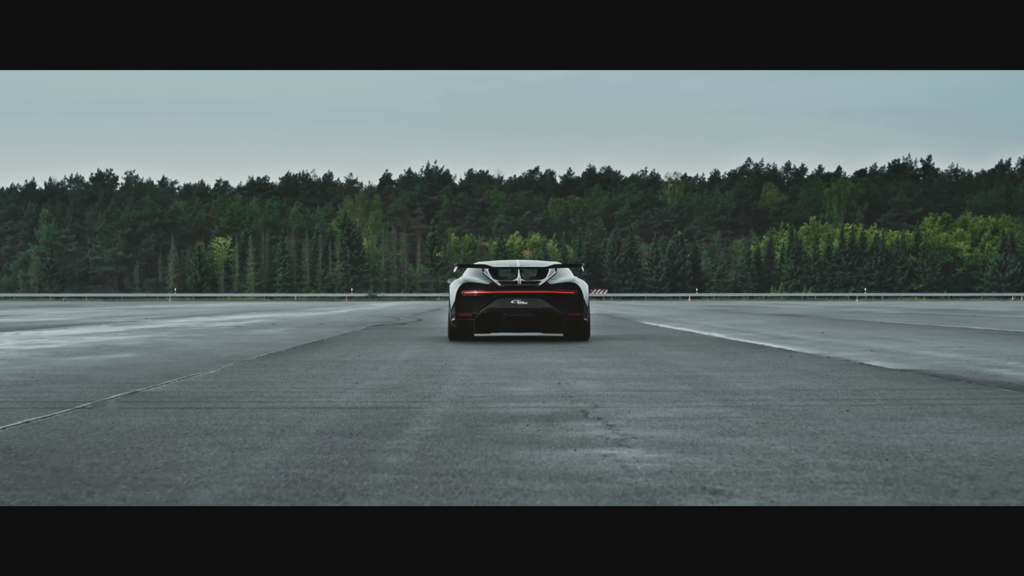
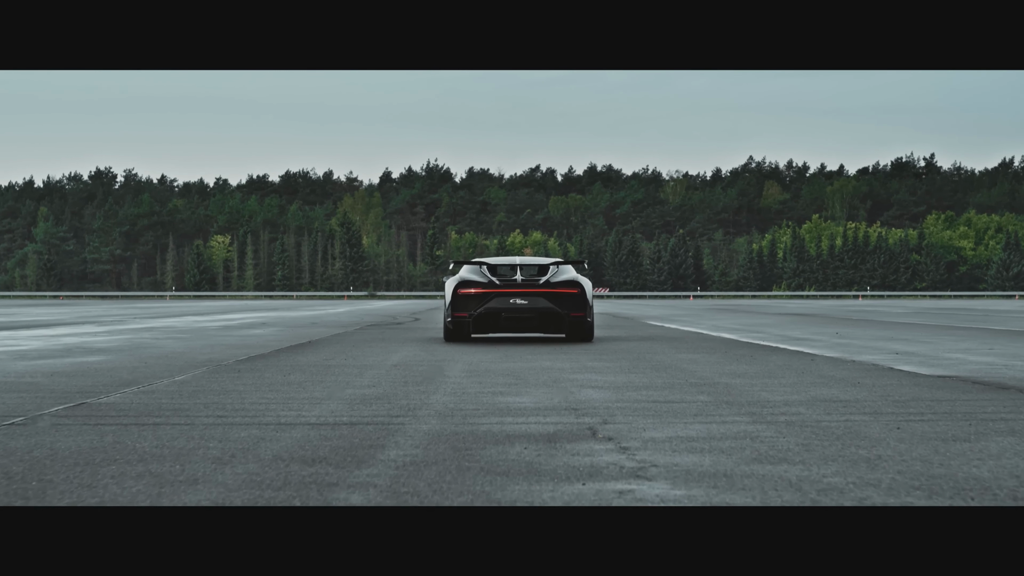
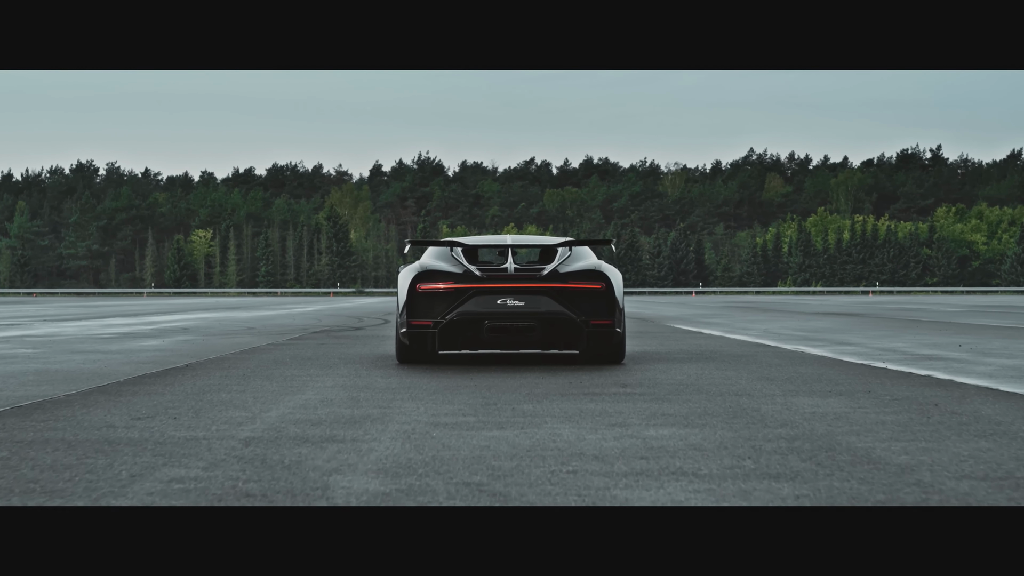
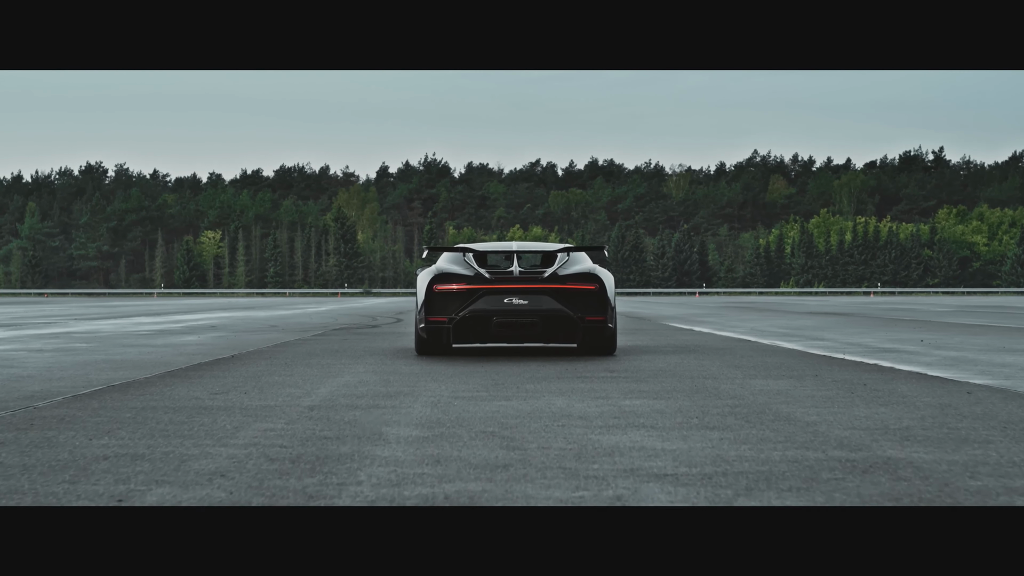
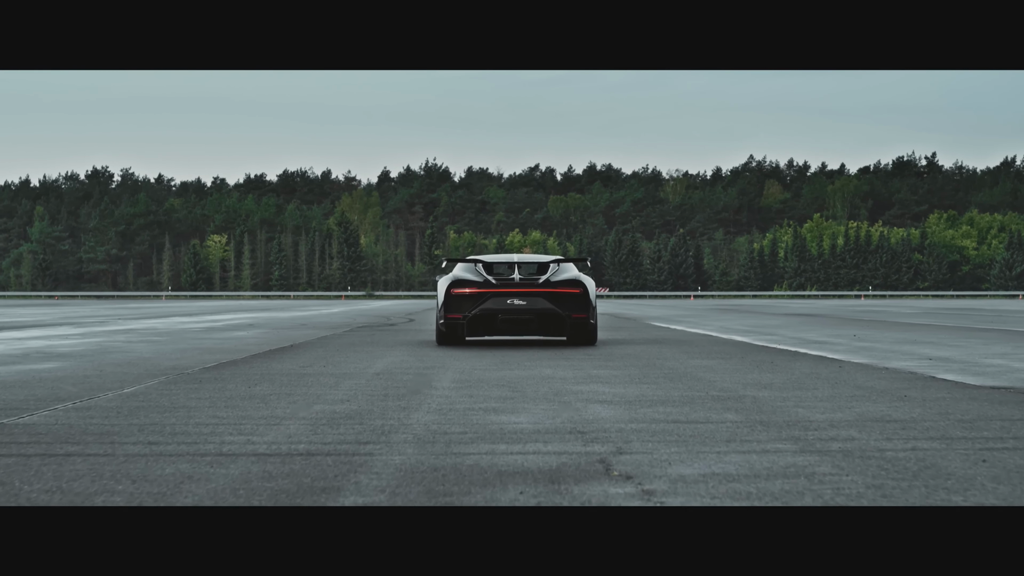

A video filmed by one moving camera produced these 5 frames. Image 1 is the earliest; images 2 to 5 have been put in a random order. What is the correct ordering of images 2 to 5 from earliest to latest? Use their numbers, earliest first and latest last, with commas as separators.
2, 5, 4, 3
